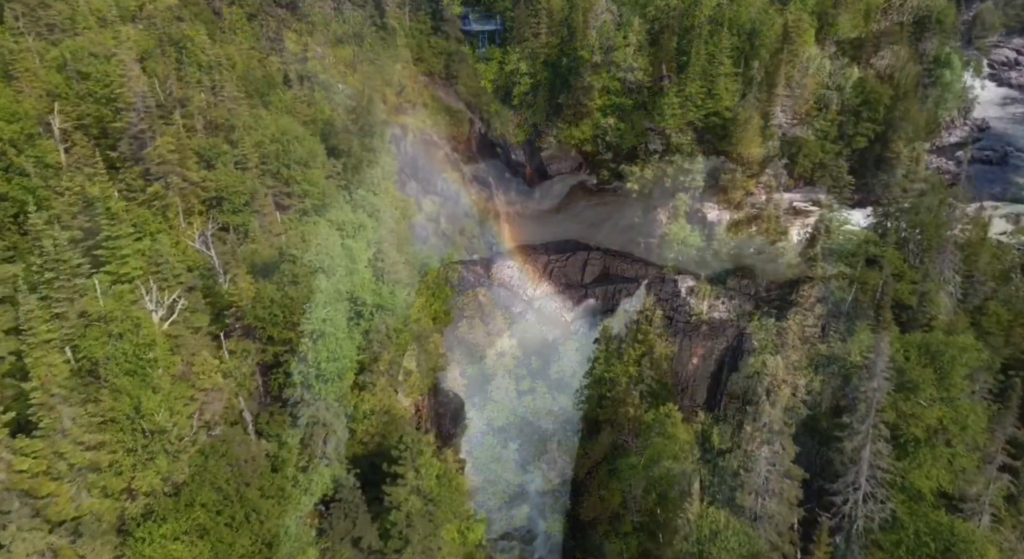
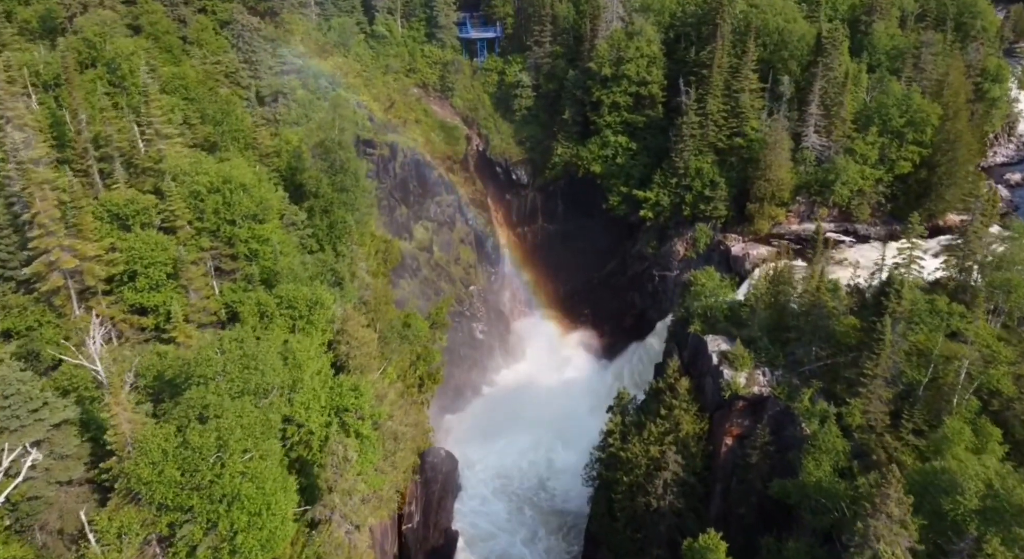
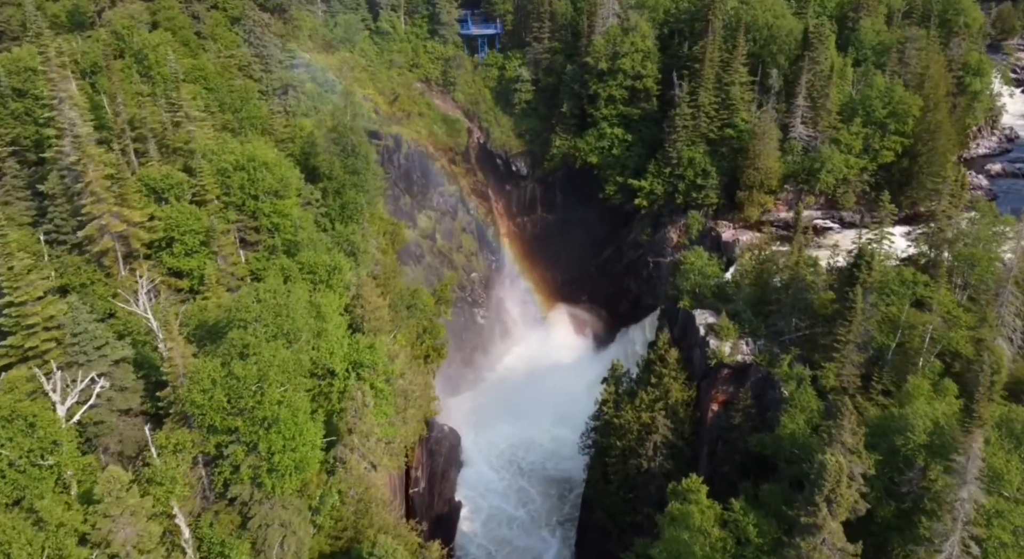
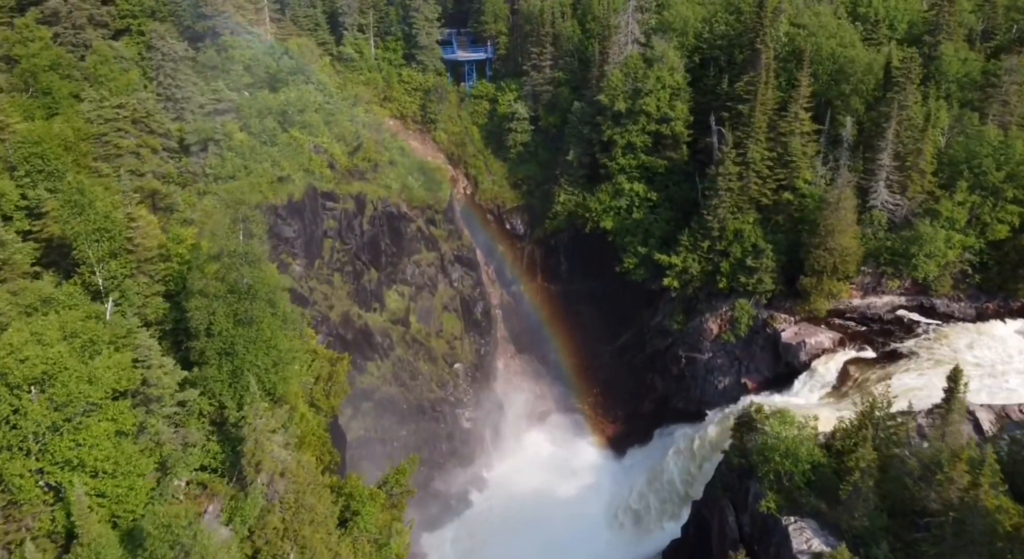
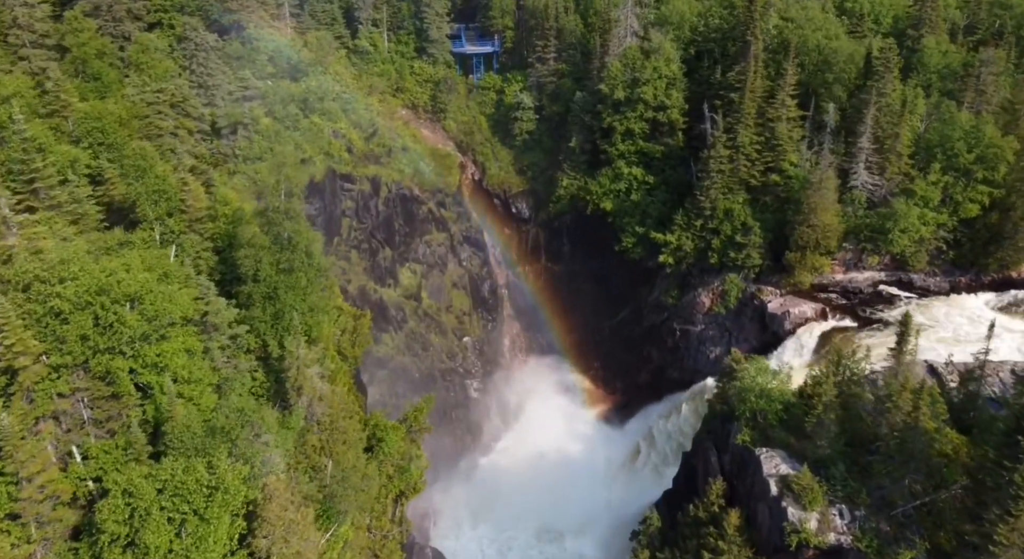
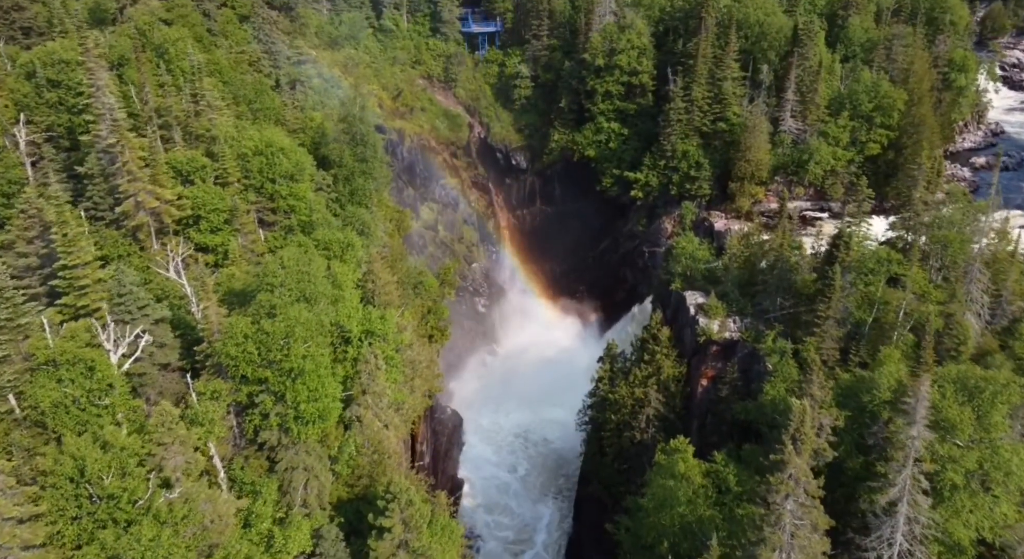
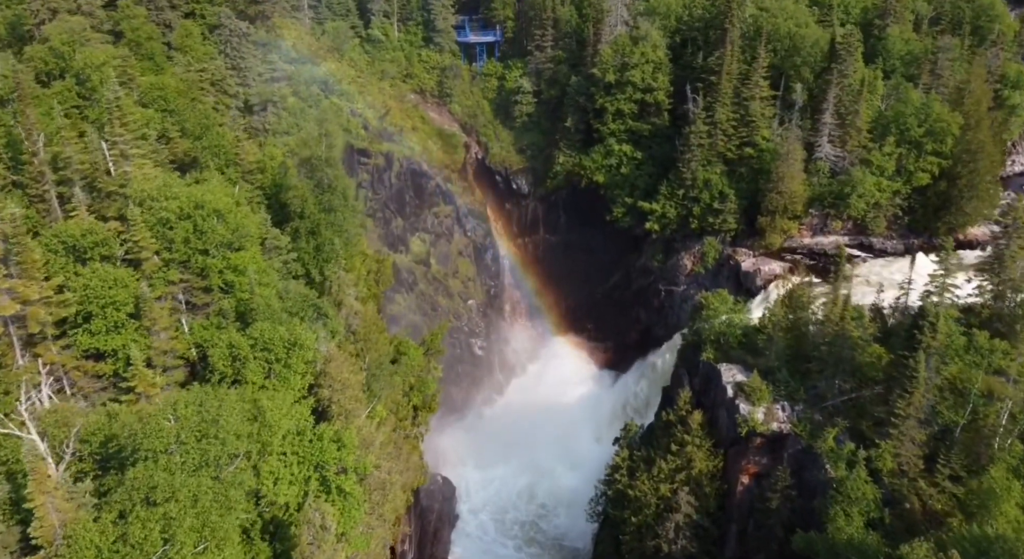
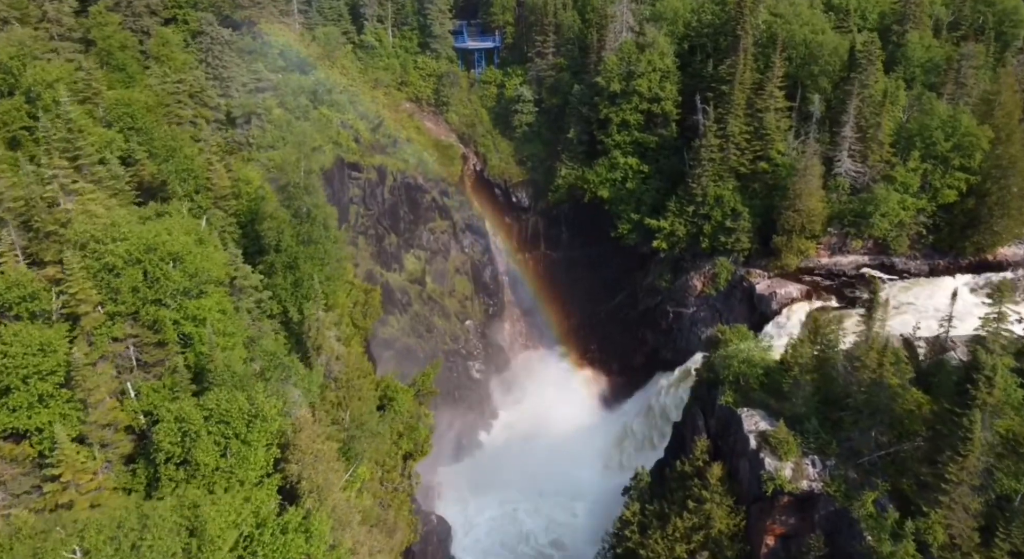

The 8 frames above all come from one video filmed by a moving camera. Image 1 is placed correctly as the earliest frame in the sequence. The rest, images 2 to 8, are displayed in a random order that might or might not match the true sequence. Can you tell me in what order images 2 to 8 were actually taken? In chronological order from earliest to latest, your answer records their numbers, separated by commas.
6, 3, 2, 7, 8, 5, 4
